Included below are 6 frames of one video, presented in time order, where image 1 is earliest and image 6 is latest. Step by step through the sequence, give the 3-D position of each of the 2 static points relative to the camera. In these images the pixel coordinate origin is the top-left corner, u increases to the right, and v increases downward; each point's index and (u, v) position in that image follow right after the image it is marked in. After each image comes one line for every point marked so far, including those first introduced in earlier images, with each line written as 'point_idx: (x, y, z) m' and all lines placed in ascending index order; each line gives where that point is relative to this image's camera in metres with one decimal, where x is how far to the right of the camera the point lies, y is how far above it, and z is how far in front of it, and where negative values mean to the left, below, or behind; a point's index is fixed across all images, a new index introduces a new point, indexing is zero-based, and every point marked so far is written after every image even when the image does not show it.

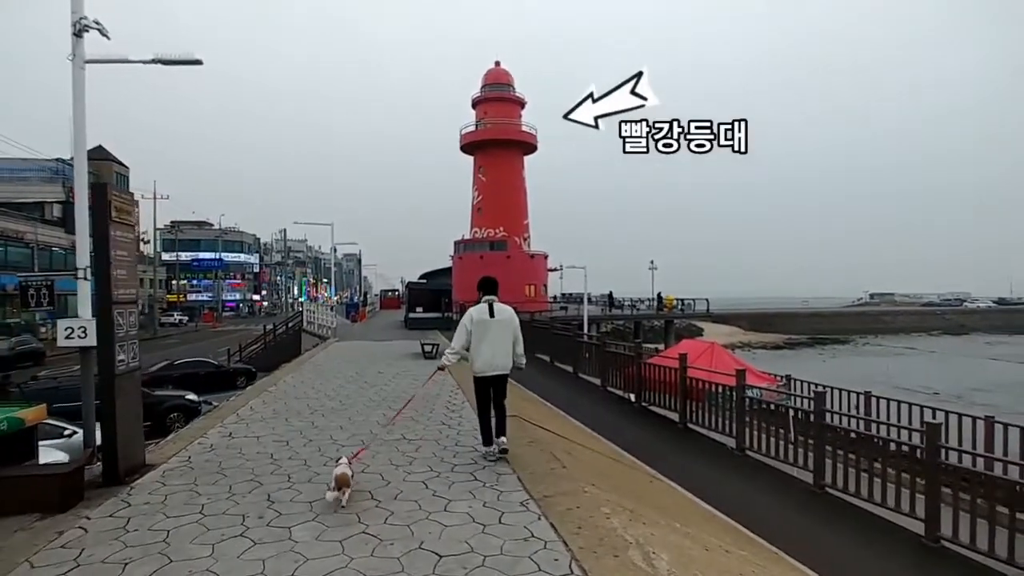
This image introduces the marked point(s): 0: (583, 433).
0: (+1.0, -2.0, +7.9) m
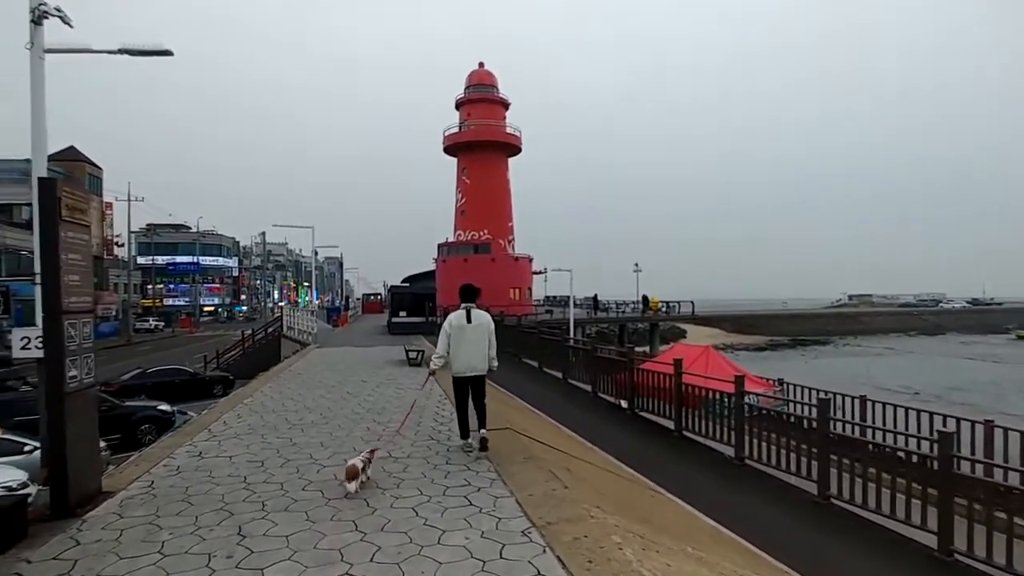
0: (+0.9, -2.0, +7.5) m
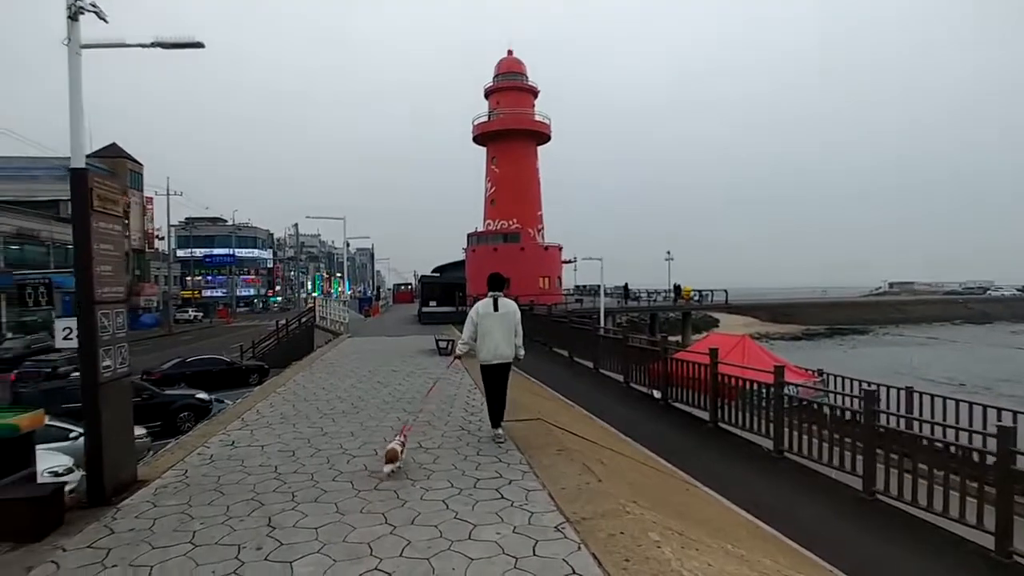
0: (+1.3, -1.9, +7.4) m
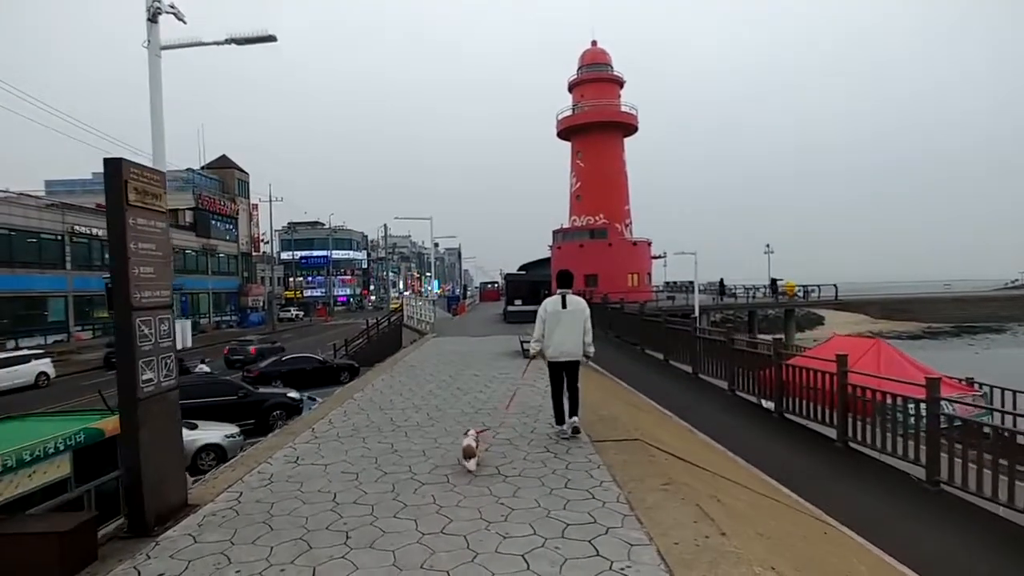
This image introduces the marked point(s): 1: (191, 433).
0: (+2.3, -1.9, +6.3) m
1: (-6.1, -2.8, +11.1) m
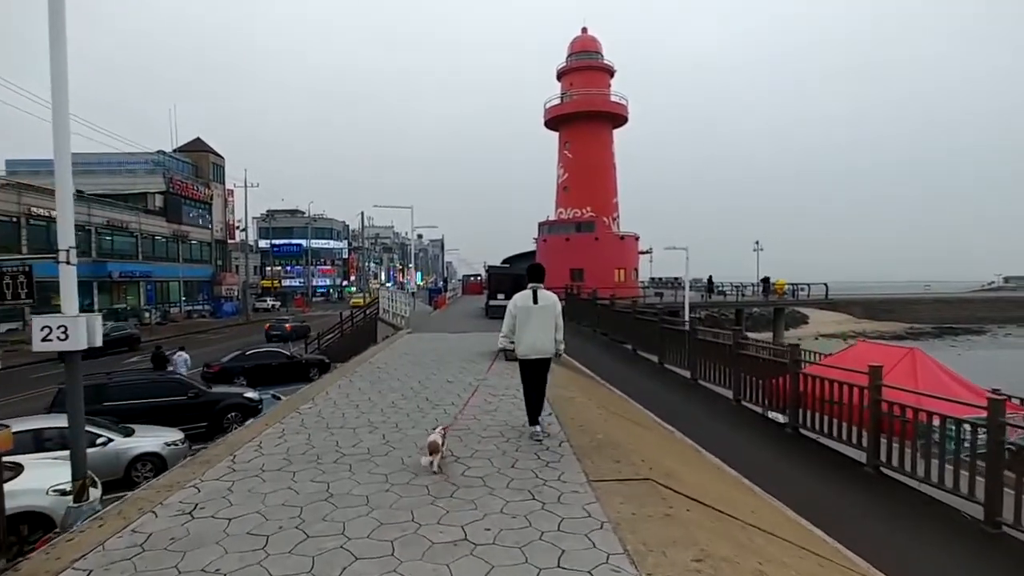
0: (+2.1, -1.8, +5.2) m
1: (-6.5, -2.5, +9.7) m
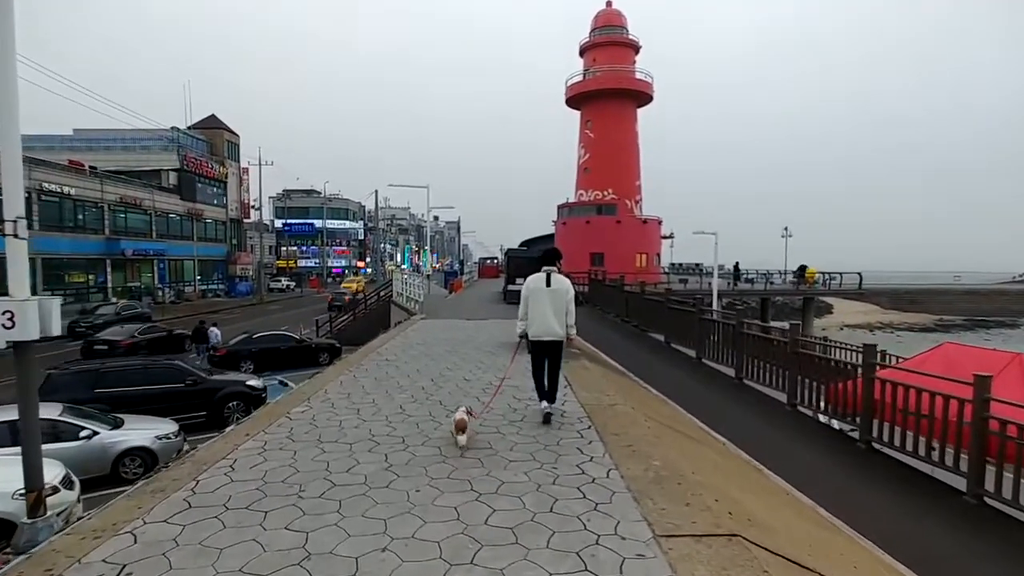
0: (+2.3, -1.8, +4.1) m
1: (-6.1, -2.2, +8.9) m
